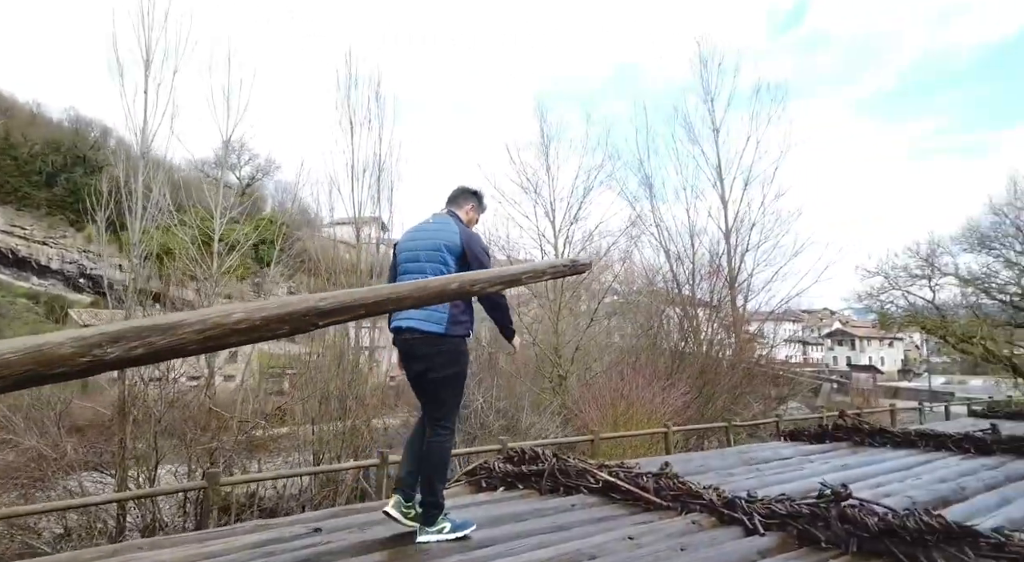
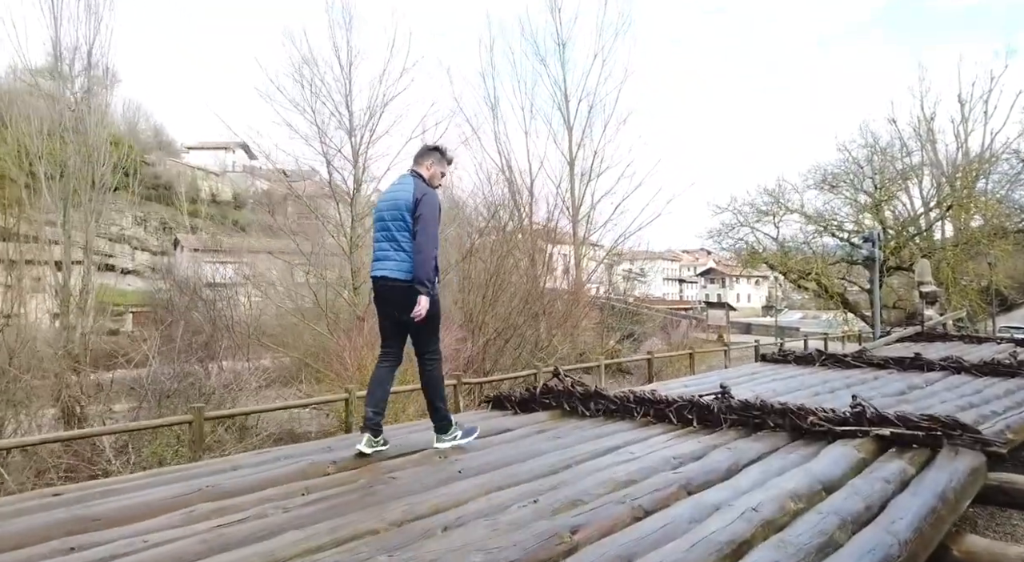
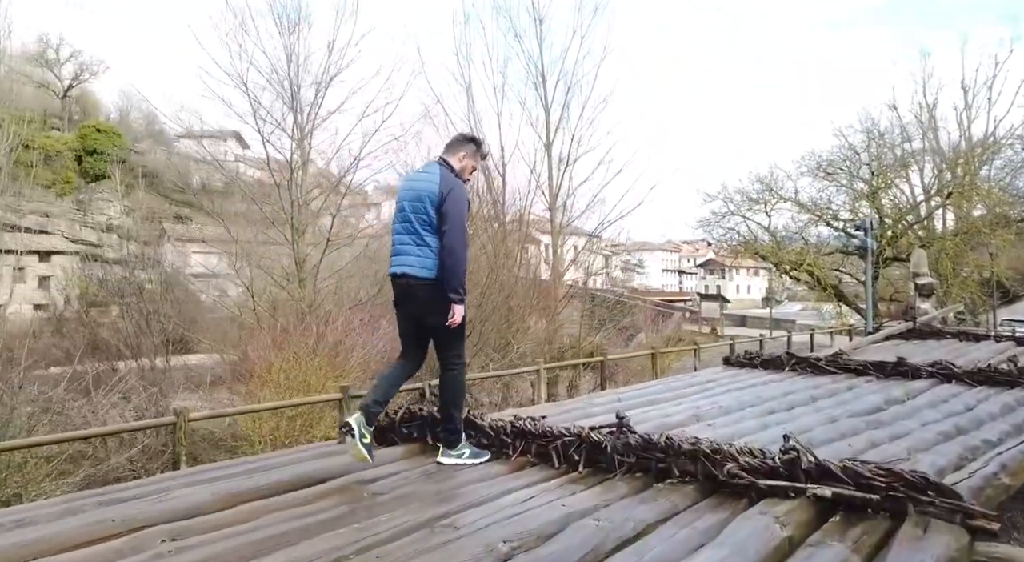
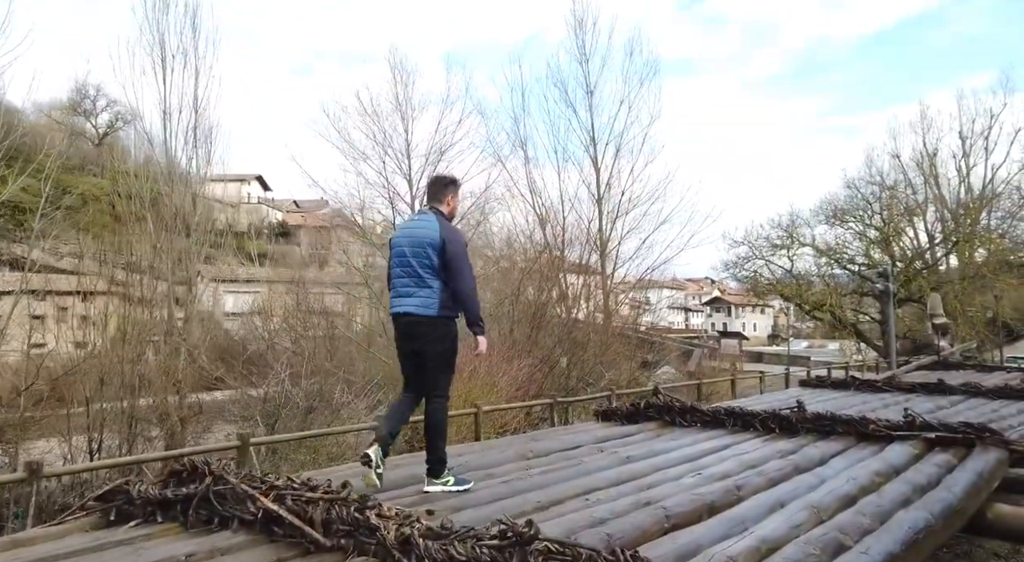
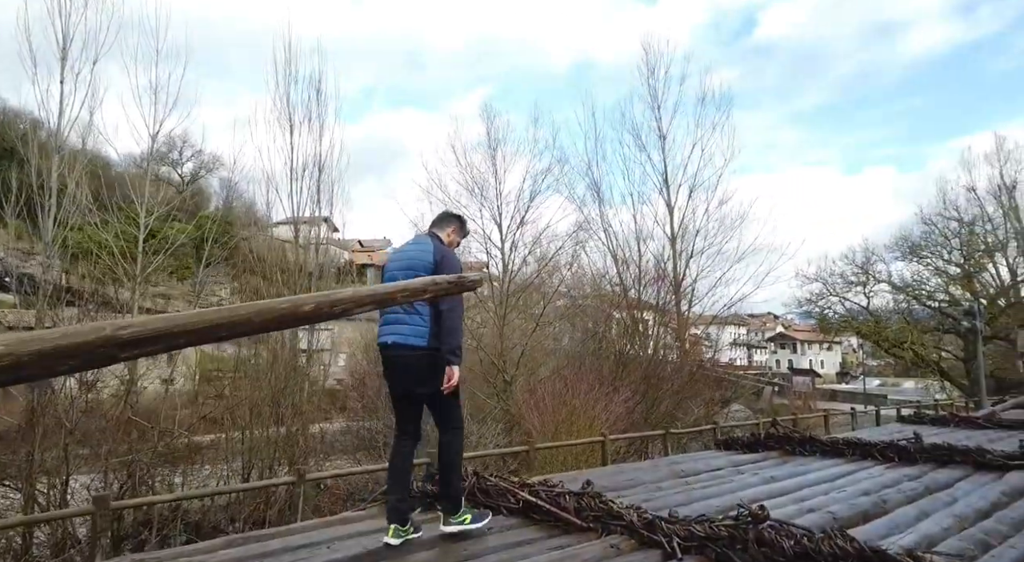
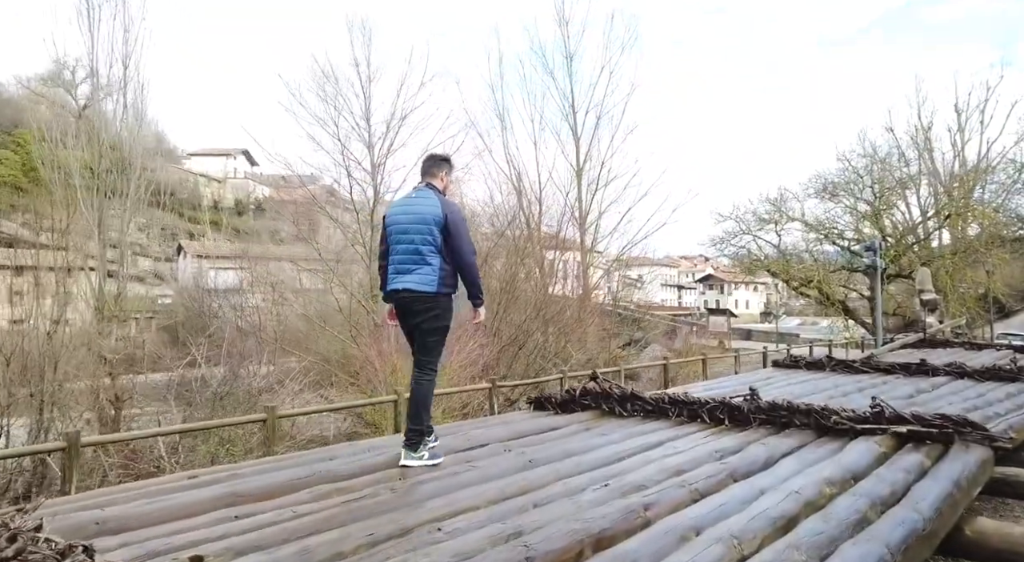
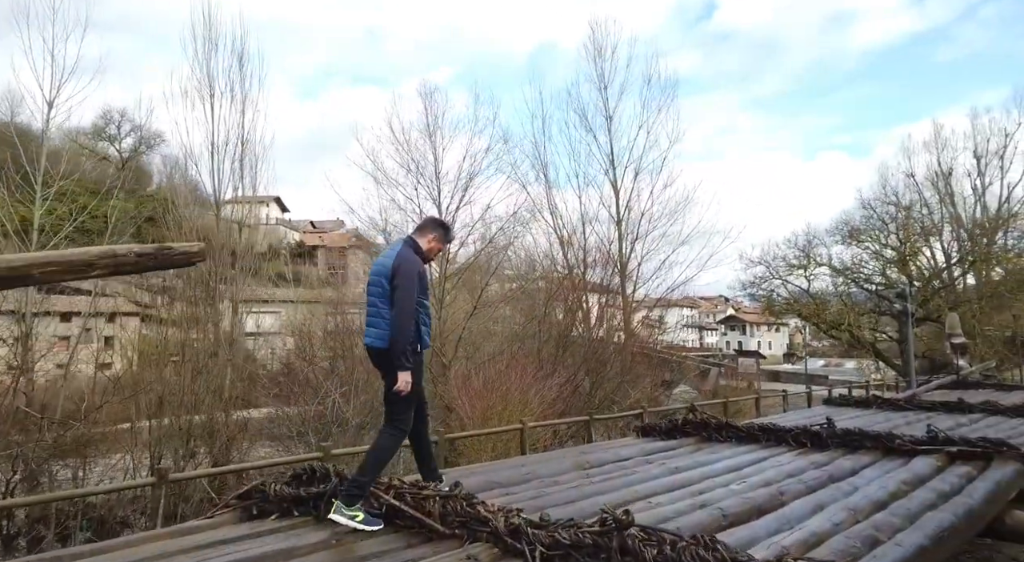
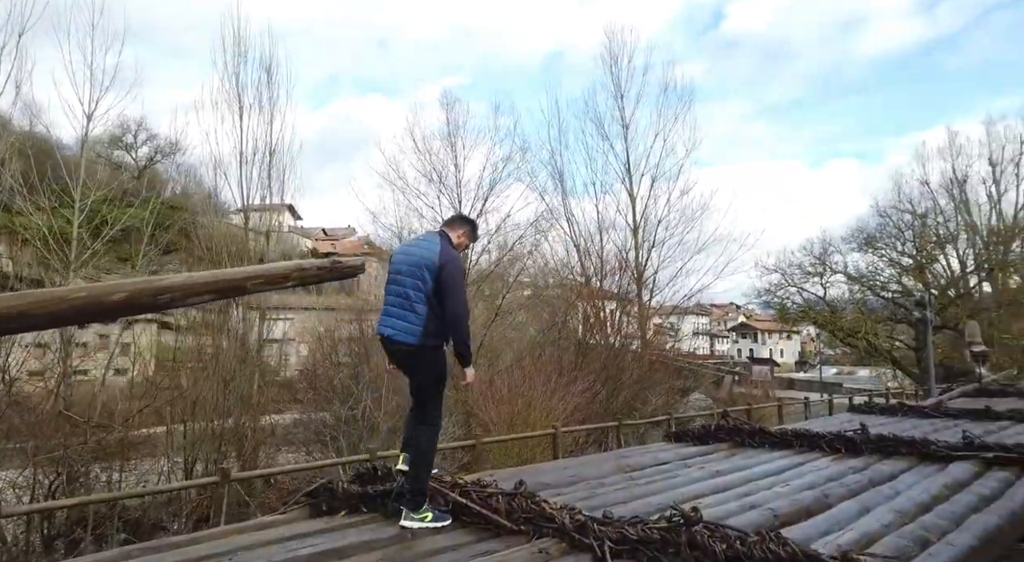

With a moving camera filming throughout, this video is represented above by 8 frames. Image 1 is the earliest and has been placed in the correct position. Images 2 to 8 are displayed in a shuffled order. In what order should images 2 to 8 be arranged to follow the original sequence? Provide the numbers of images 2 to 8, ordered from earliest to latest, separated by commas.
5, 8, 7, 4, 6, 2, 3
